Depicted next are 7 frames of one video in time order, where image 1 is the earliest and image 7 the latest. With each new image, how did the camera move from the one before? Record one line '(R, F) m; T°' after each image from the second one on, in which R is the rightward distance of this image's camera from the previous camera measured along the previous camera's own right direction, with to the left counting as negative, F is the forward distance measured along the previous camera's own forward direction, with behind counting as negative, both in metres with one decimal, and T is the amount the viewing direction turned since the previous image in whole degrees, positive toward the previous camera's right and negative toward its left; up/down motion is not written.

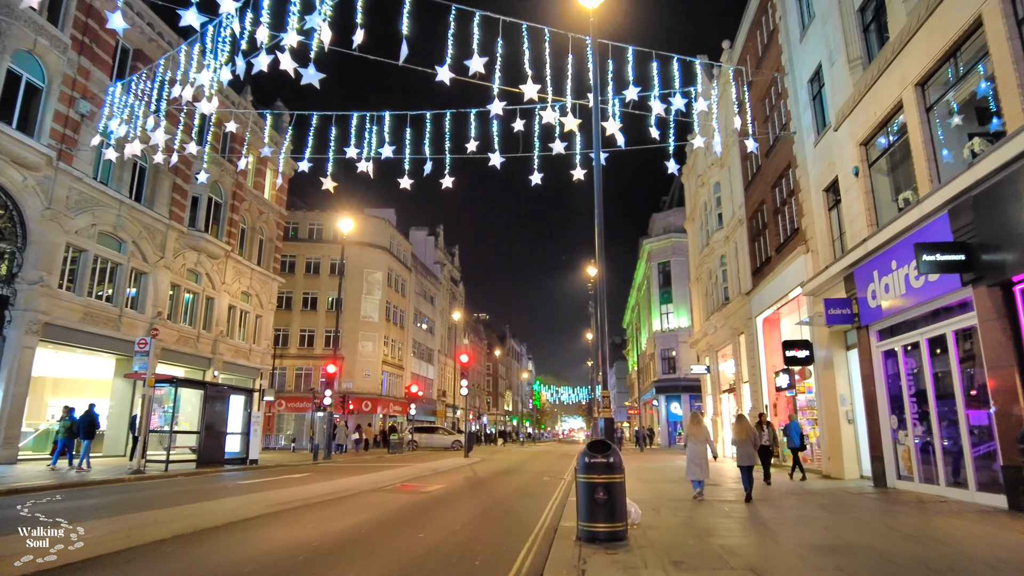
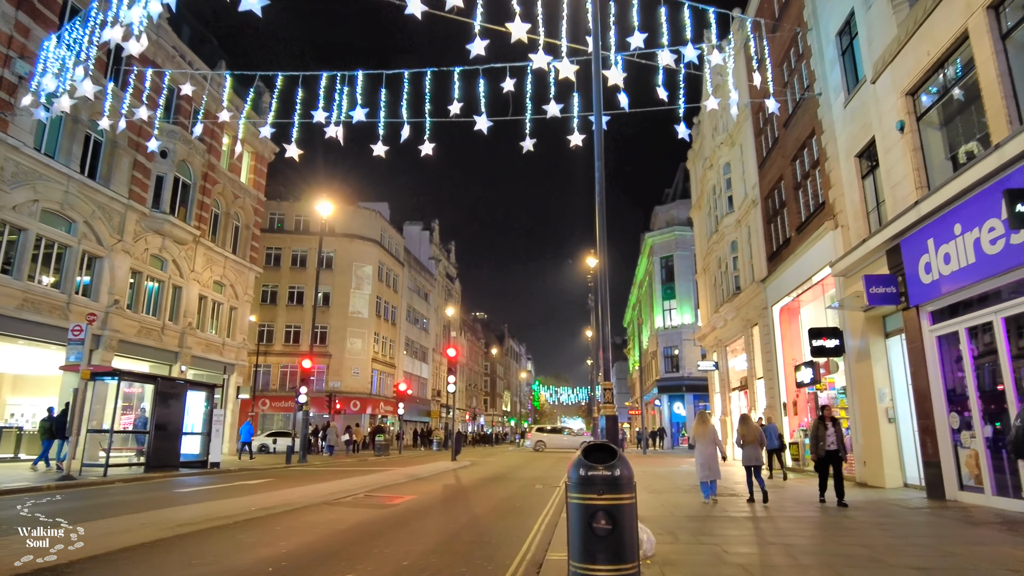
(+0.3, +2.2) m; 0°
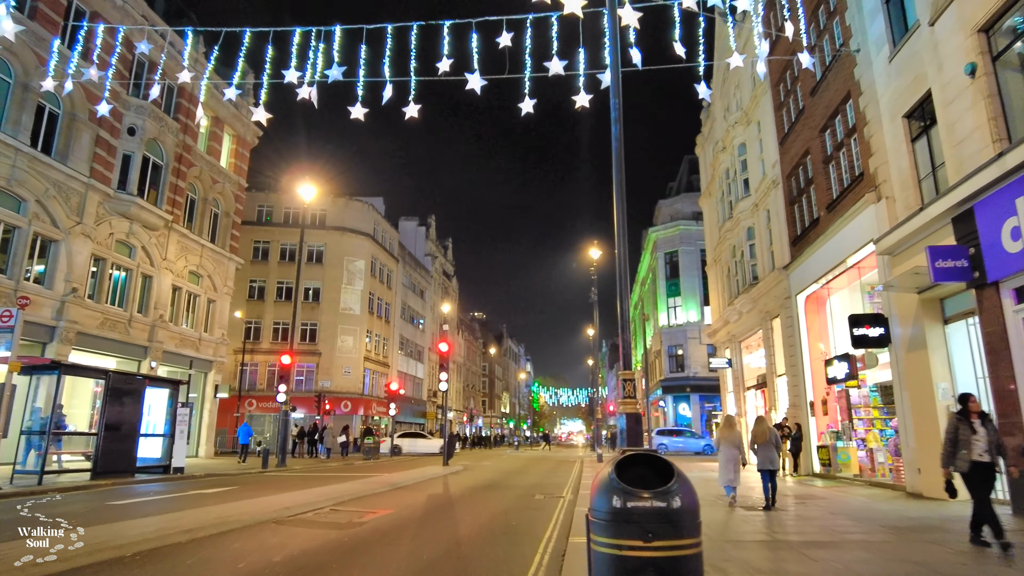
(+0.1, +2.0) m; 0°
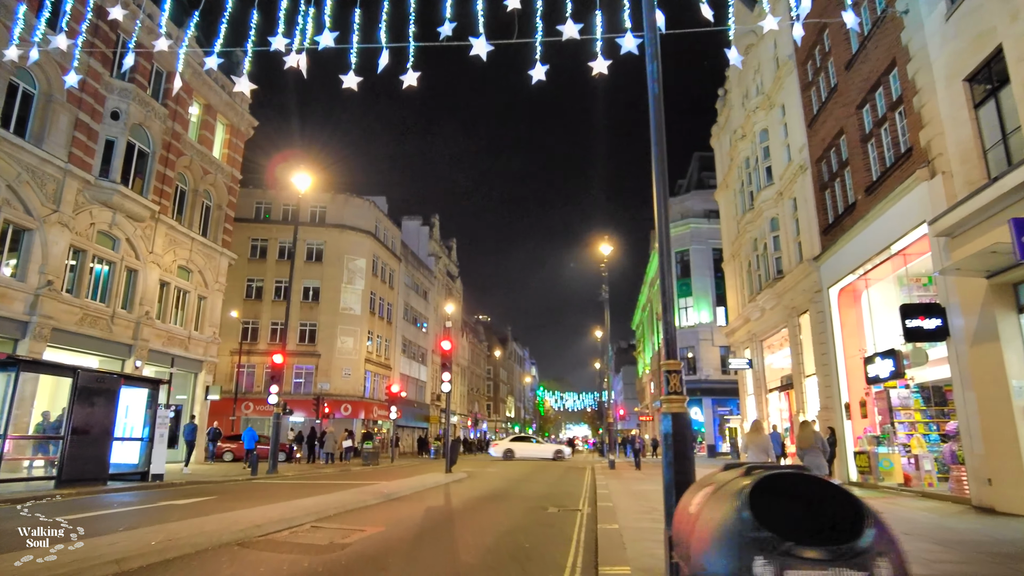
(-0.1, +1.5) m; 0°
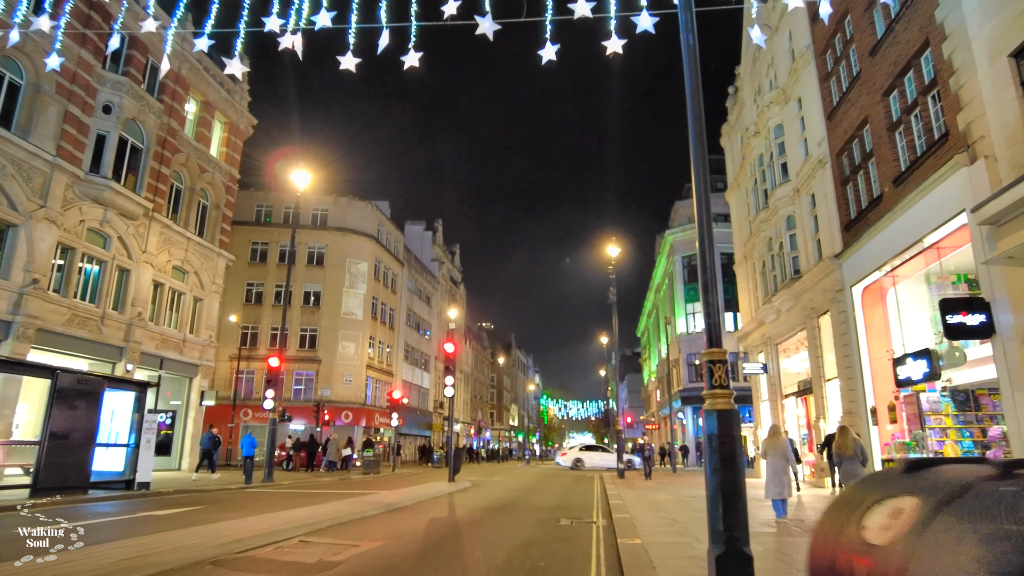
(-0.1, +0.9) m; 0°
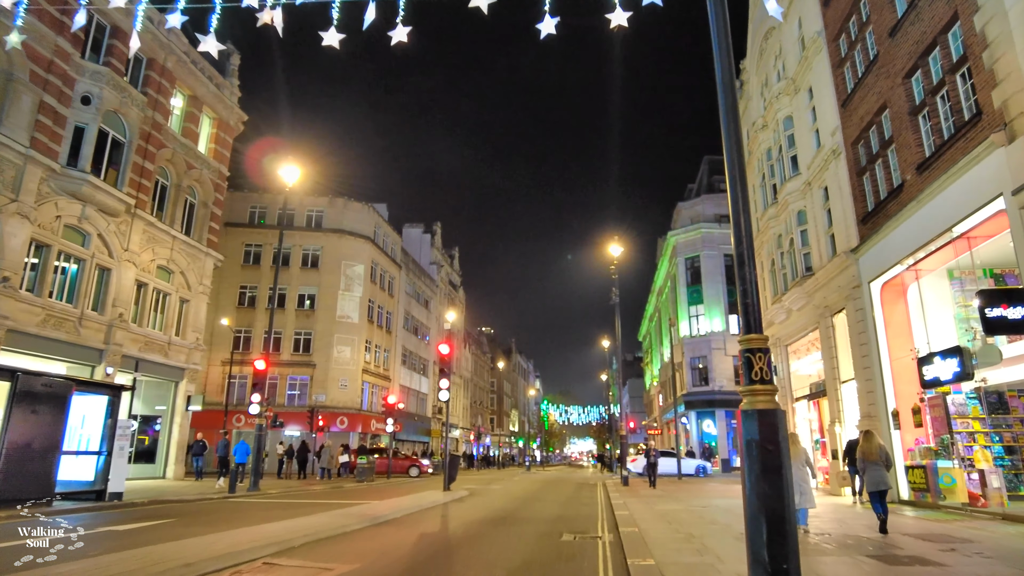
(+0.1, +1.0) m; 0°
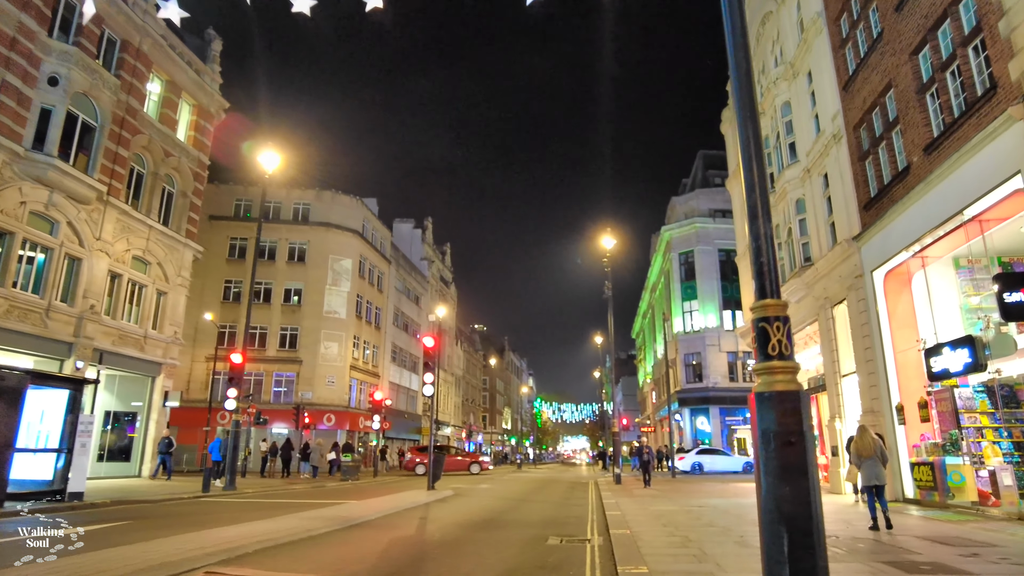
(+0.2, +0.8) m; +1°
